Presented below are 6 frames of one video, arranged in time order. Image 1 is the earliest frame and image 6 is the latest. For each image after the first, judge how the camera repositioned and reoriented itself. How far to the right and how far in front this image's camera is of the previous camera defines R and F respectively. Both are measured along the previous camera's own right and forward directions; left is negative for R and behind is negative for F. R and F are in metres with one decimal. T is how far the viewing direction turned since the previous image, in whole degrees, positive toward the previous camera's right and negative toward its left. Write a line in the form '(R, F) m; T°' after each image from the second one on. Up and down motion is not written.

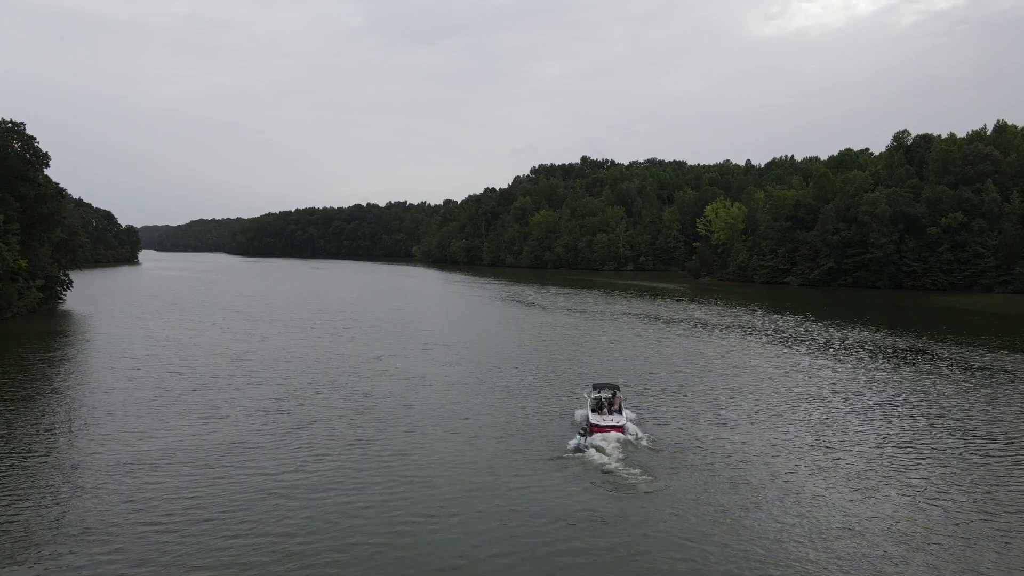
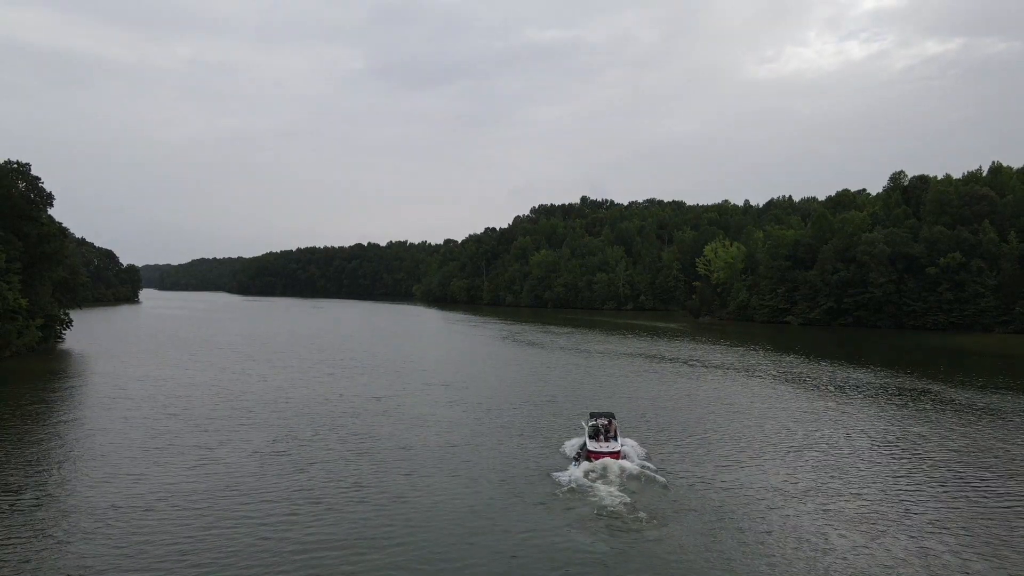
(0.0, 0.0) m; 0°
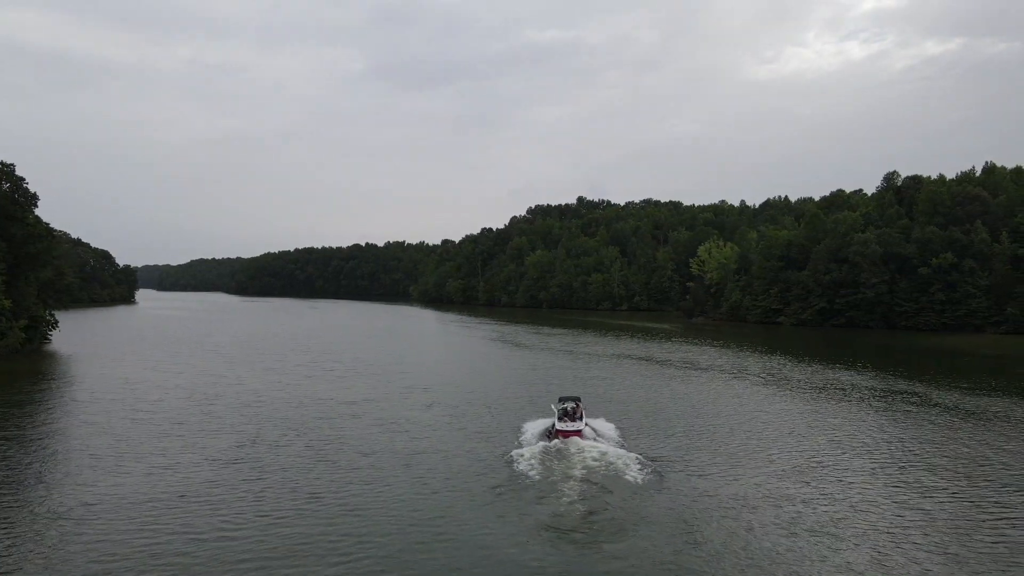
(+0.9, +0.4) m; 0°
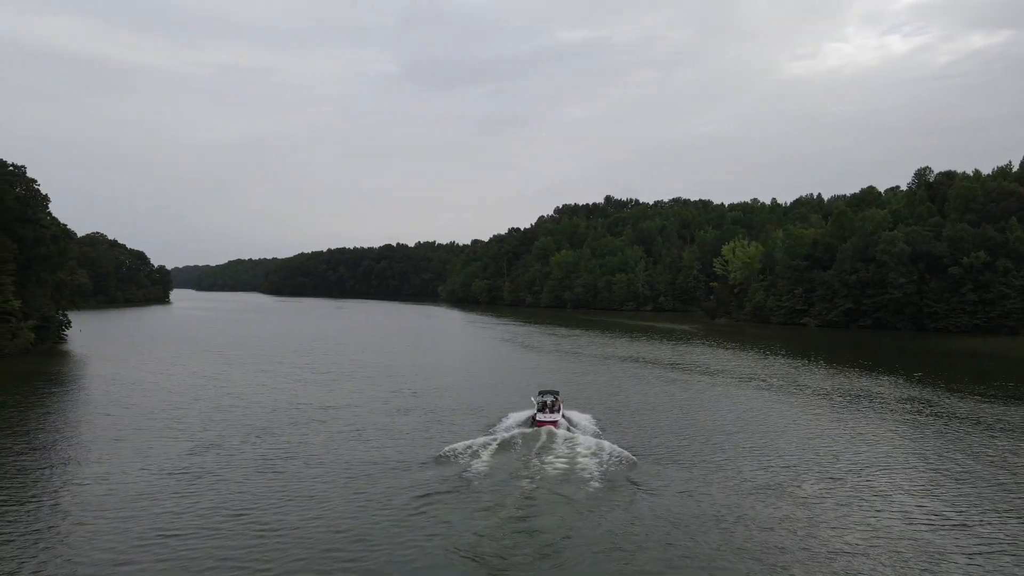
(+2.3, +1.3) m; -3°
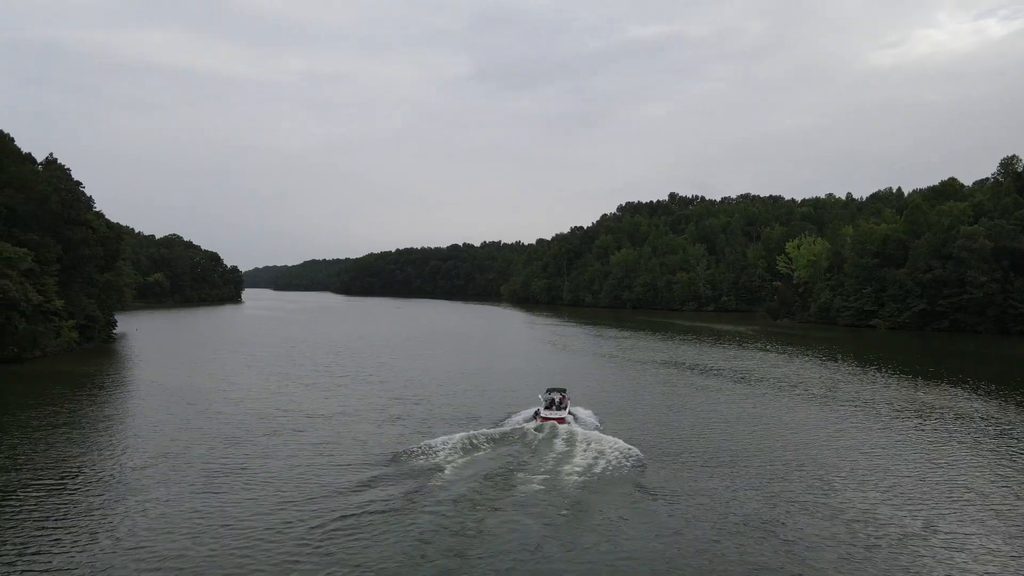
(+3.0, +2.6) m; -6°
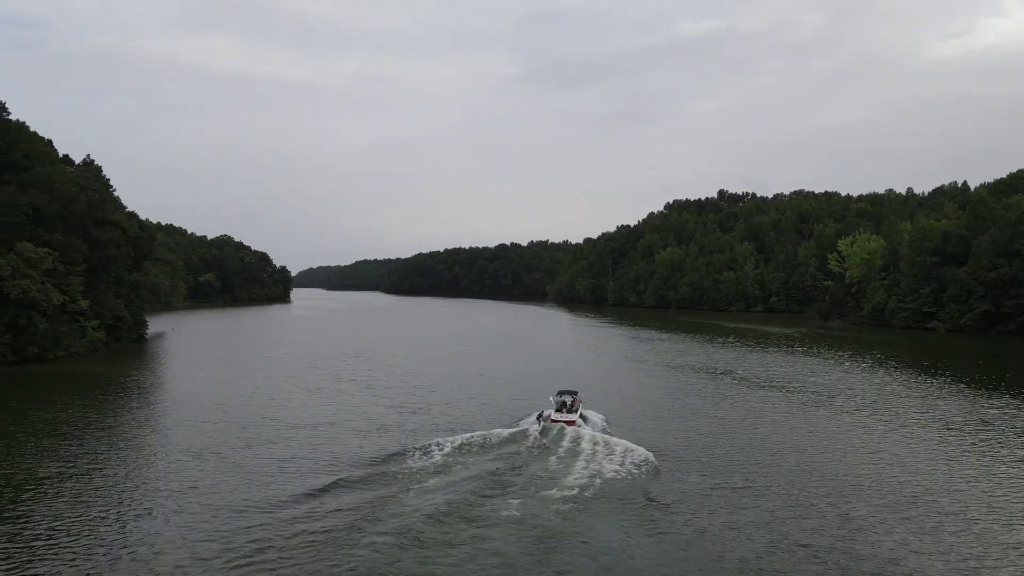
(+2.1, +2.5) m; -4°
